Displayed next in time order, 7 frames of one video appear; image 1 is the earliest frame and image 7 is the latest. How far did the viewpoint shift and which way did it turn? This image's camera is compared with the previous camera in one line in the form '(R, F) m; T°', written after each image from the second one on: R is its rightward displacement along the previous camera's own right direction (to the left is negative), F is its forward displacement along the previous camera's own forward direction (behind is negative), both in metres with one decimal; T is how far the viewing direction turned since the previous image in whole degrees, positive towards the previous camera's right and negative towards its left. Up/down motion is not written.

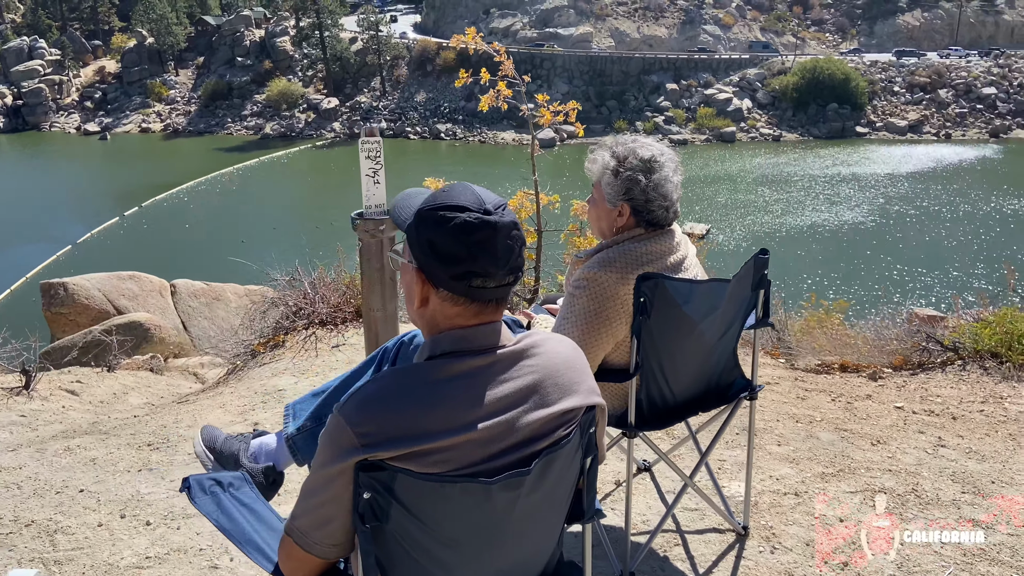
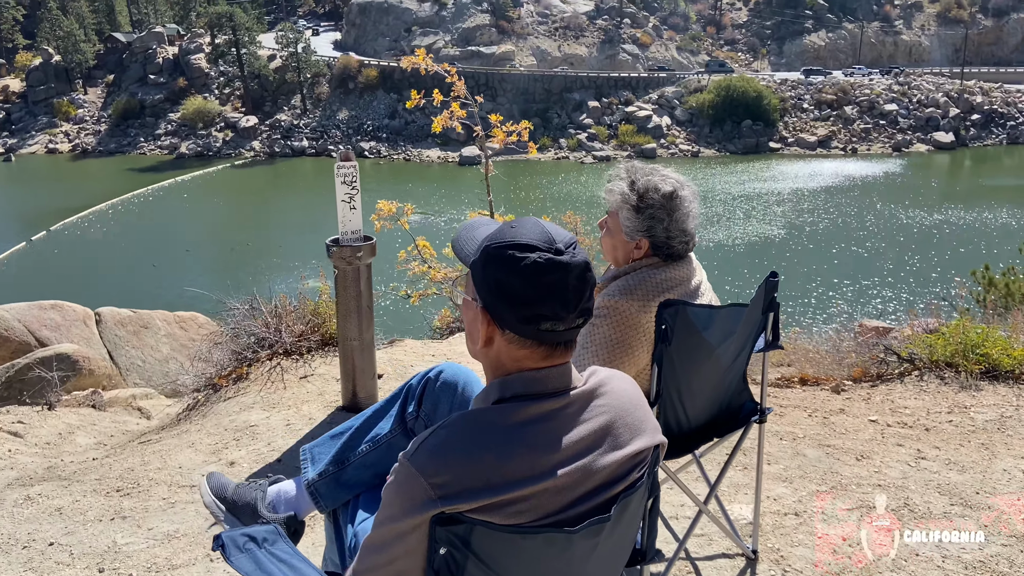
(-0.2, +0.1) m; +5°
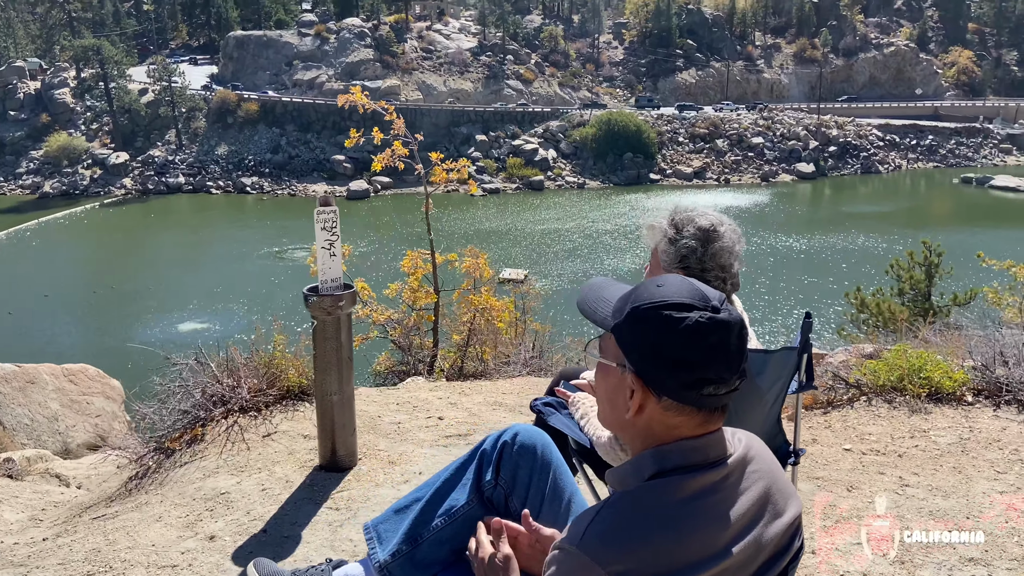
(-0.3, +0.1) m; +7°
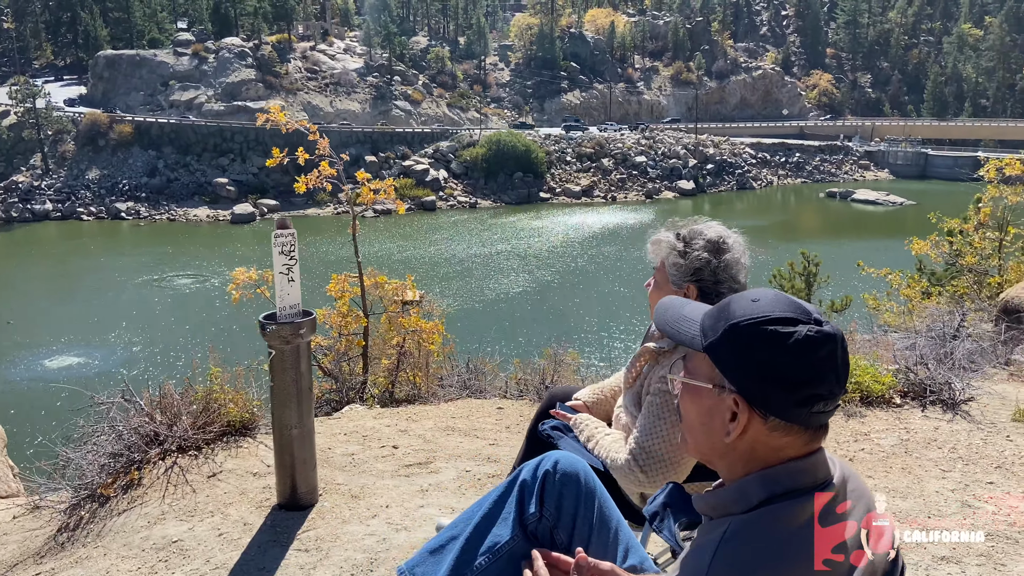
(-0.2, +0.1) m; +7°
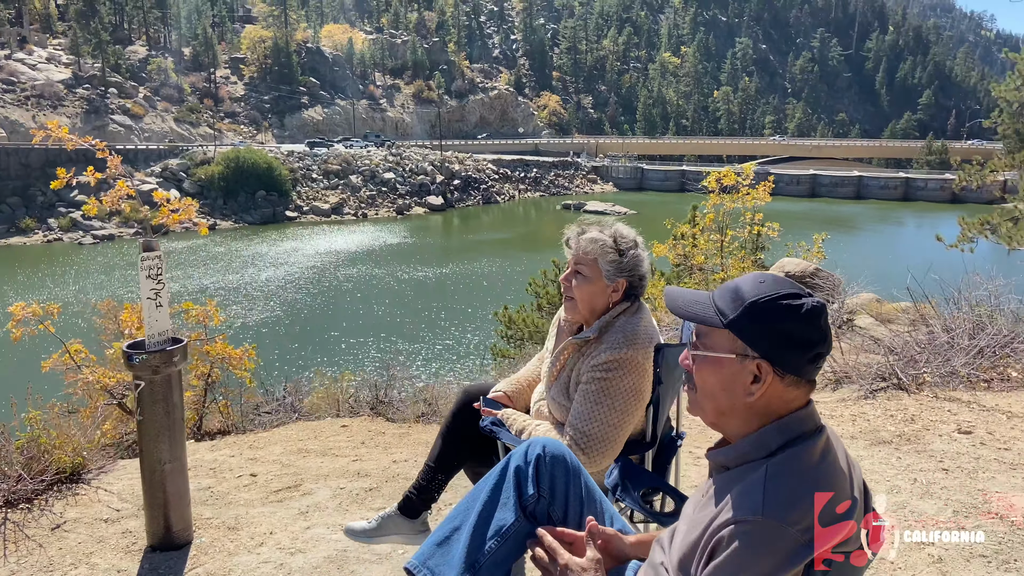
(-0.4, -0.1) m; +17°
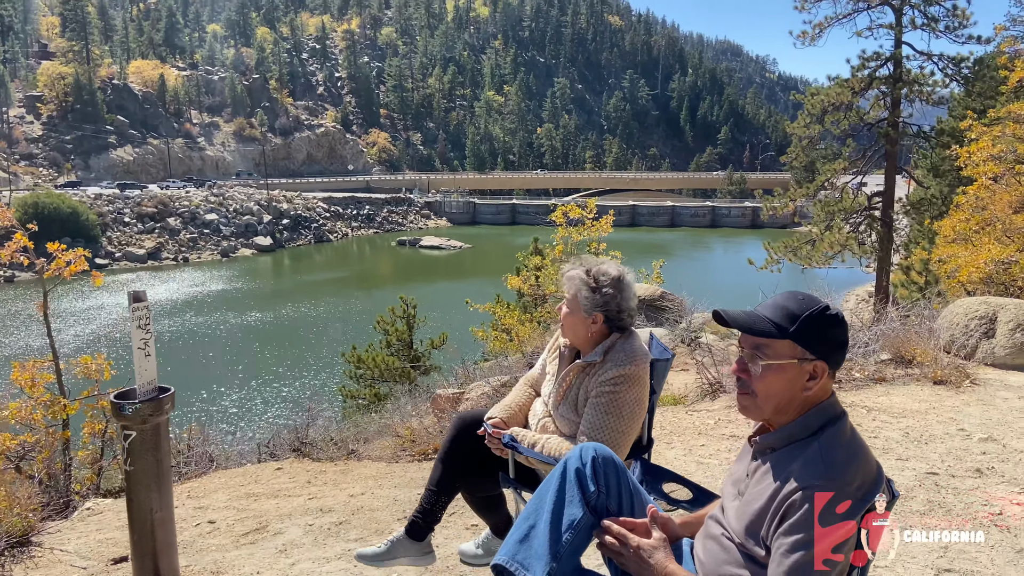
(-0.5, -0.2) m; +12°
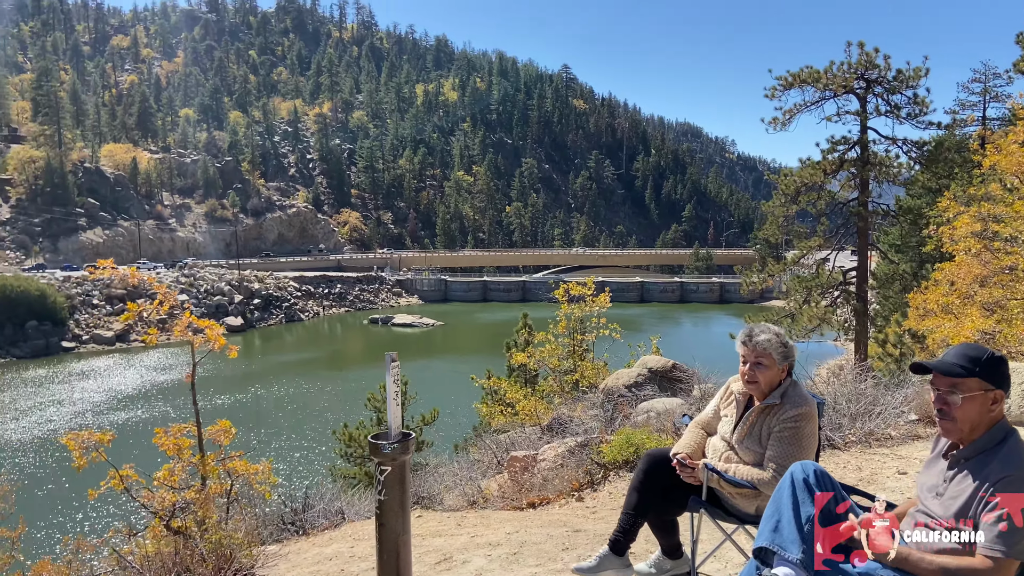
(-0.8, -0.6) m; +2°
